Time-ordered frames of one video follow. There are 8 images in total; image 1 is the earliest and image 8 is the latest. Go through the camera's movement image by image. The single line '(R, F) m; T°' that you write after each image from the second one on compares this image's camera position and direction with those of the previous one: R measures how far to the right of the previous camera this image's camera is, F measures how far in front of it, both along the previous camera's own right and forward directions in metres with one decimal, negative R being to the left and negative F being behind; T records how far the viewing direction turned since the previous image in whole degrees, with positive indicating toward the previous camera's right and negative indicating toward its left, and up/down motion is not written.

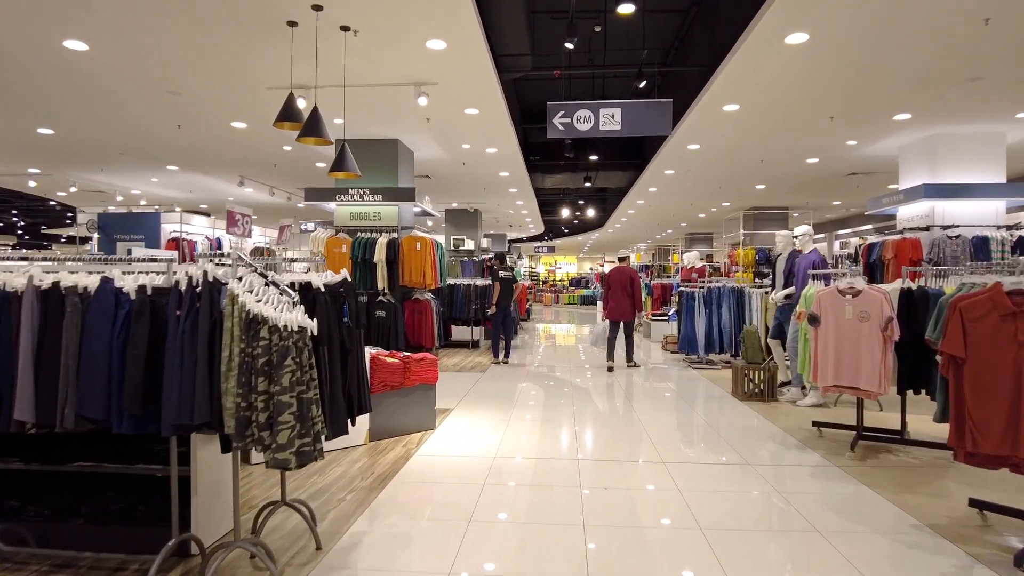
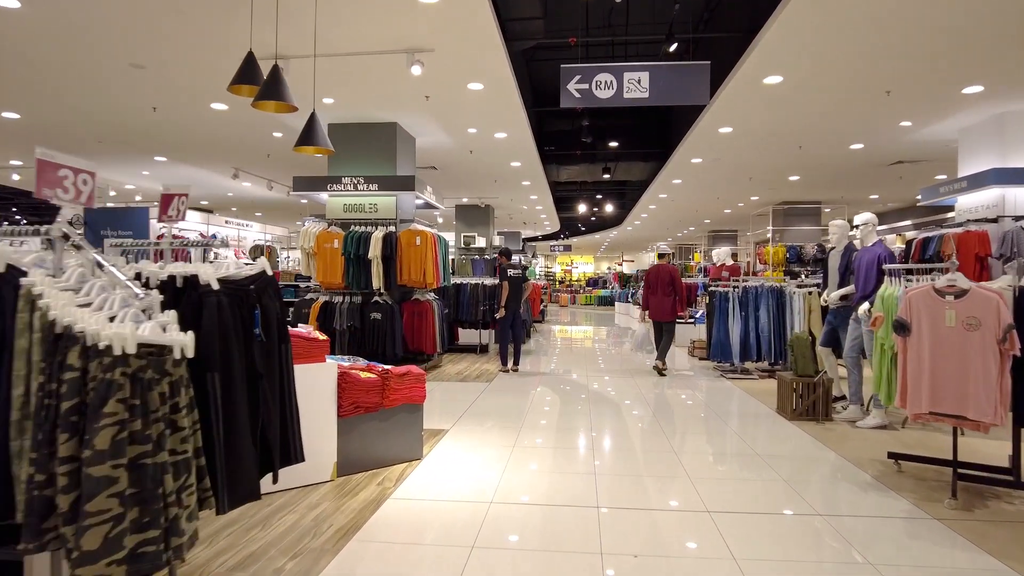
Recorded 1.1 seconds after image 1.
(+0.1, +0.8) m; -1°
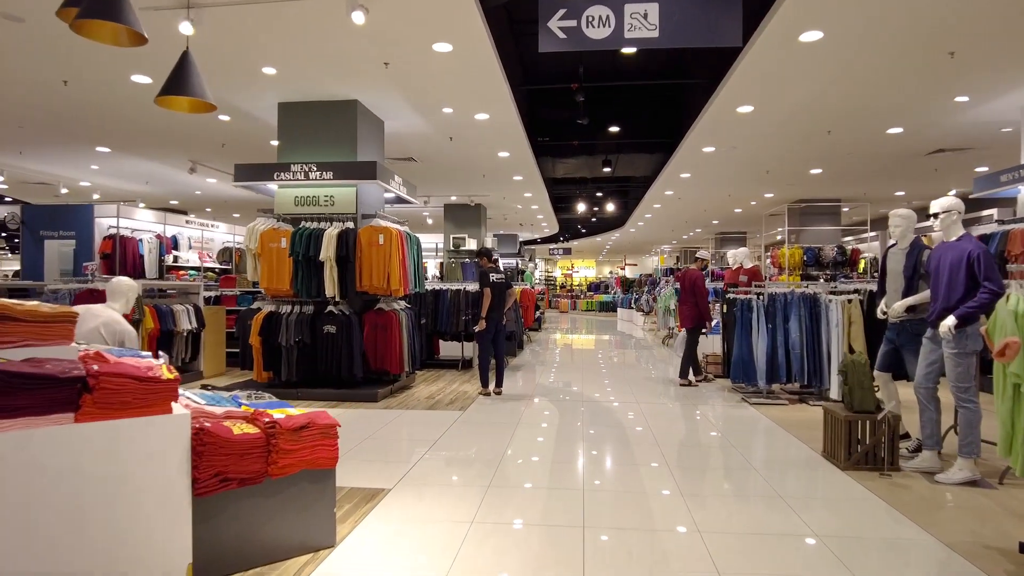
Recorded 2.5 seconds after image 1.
(+0.2, +1.1) m; 0°
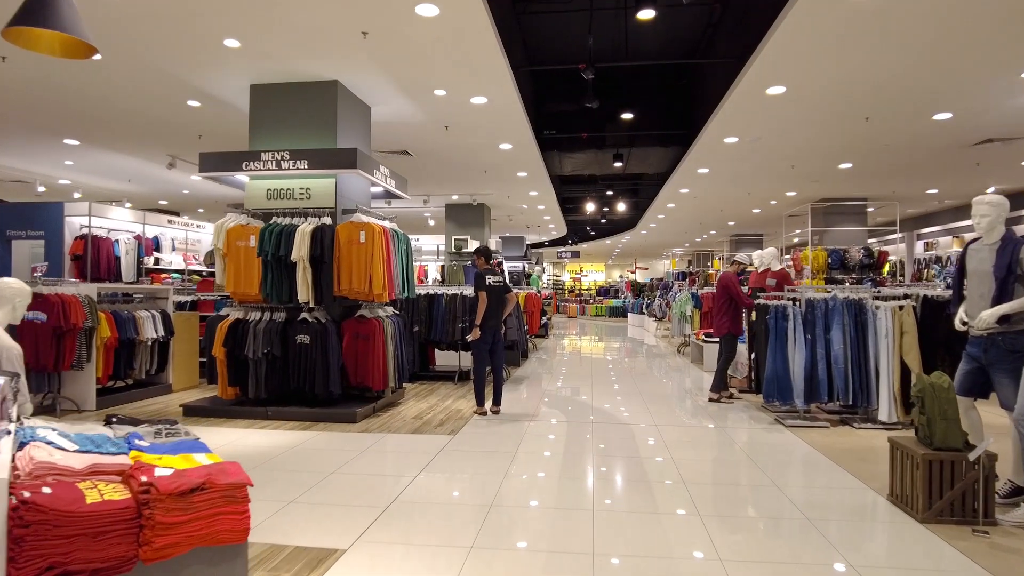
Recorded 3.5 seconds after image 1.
(+0.1, +0.7) m; -1°
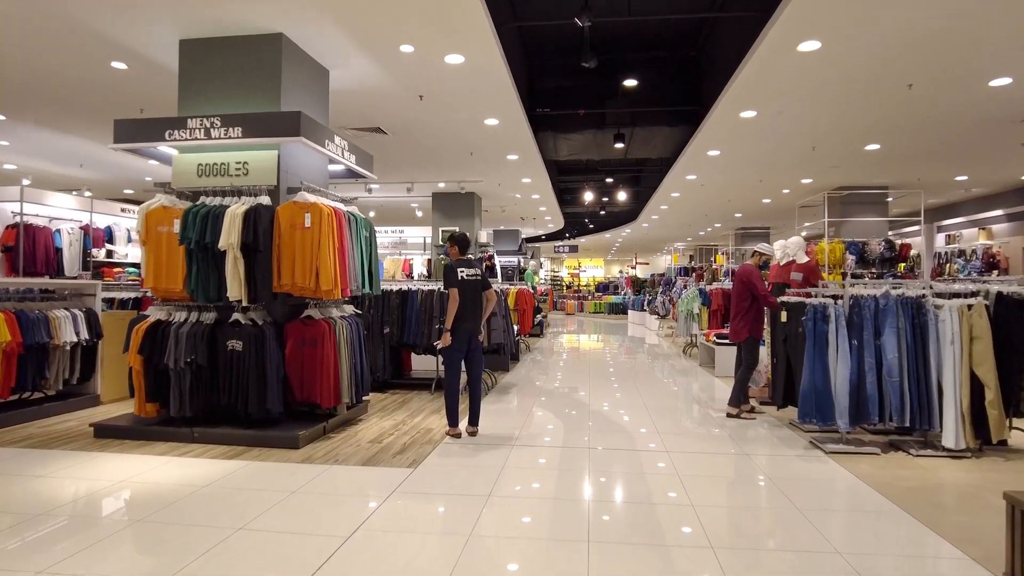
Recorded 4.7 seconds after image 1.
(+0.1, +0.9) m; 0°
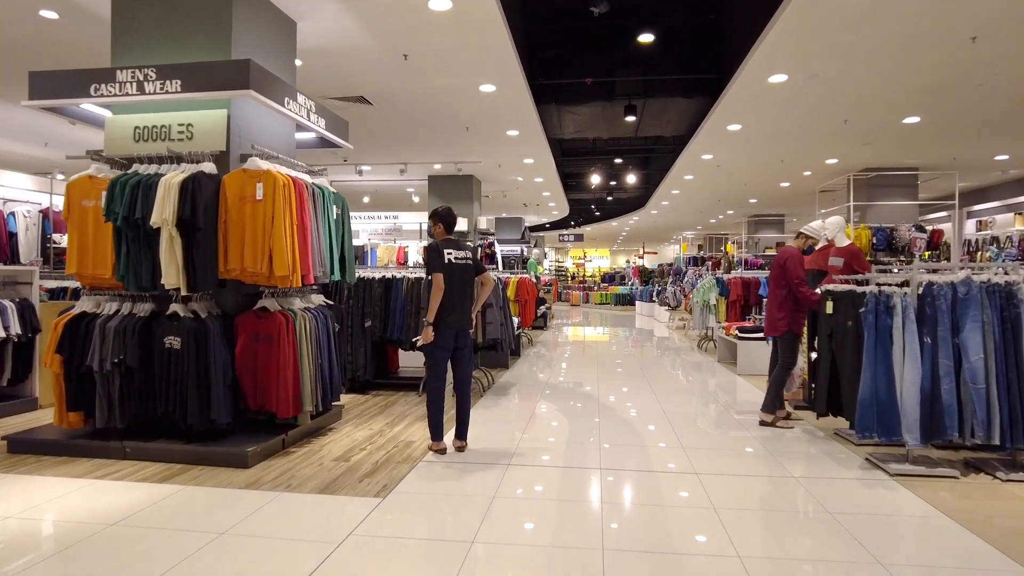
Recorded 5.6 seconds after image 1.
(0.0, +0.7) m; 0°
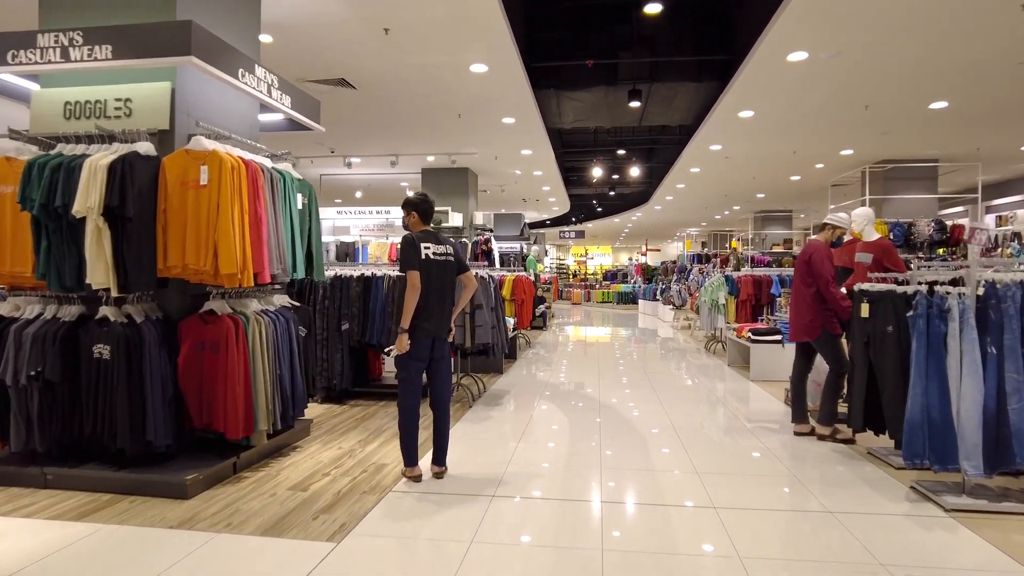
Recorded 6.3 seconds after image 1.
(+0.1, +0.5) m; 0°
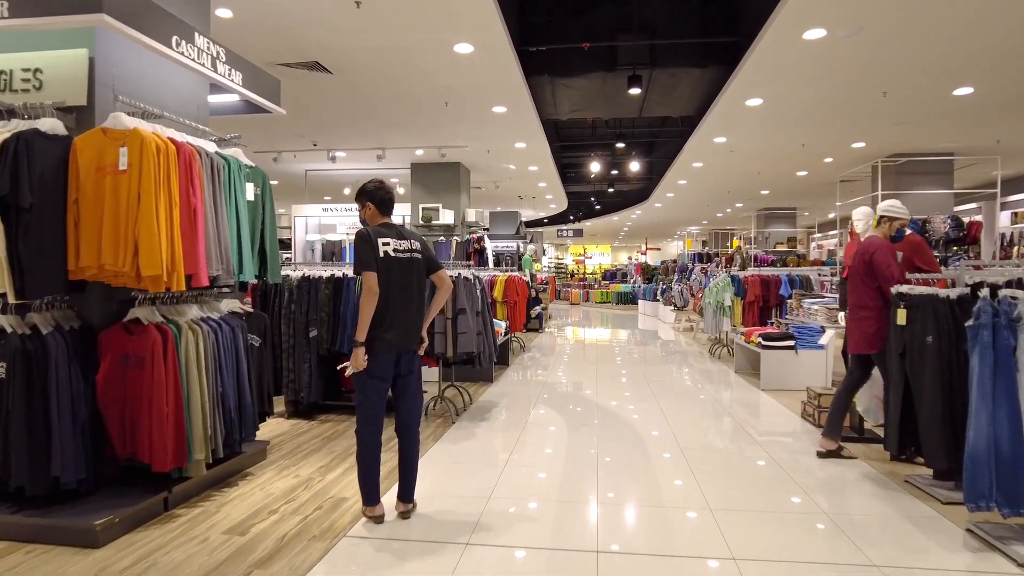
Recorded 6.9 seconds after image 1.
(+0.1, +0.5) m; 0°
